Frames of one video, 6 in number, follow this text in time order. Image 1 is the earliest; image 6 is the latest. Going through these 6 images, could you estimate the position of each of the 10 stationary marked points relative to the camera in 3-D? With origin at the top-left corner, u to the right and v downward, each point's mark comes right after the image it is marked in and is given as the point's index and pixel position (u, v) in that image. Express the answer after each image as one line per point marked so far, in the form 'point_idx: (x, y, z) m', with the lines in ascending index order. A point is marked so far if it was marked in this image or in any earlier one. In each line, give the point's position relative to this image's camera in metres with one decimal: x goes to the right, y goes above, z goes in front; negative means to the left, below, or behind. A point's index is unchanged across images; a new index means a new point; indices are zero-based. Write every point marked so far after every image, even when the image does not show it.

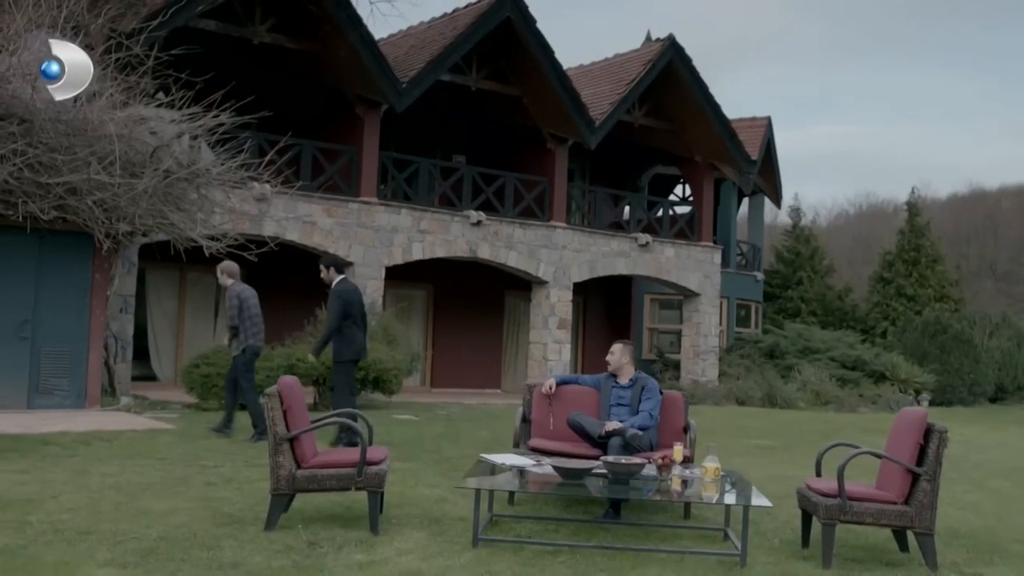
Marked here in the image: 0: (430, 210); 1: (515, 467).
0: (-1.2, +1.2, +15.5) m
1: (0.0, -1.0, +5.6) m
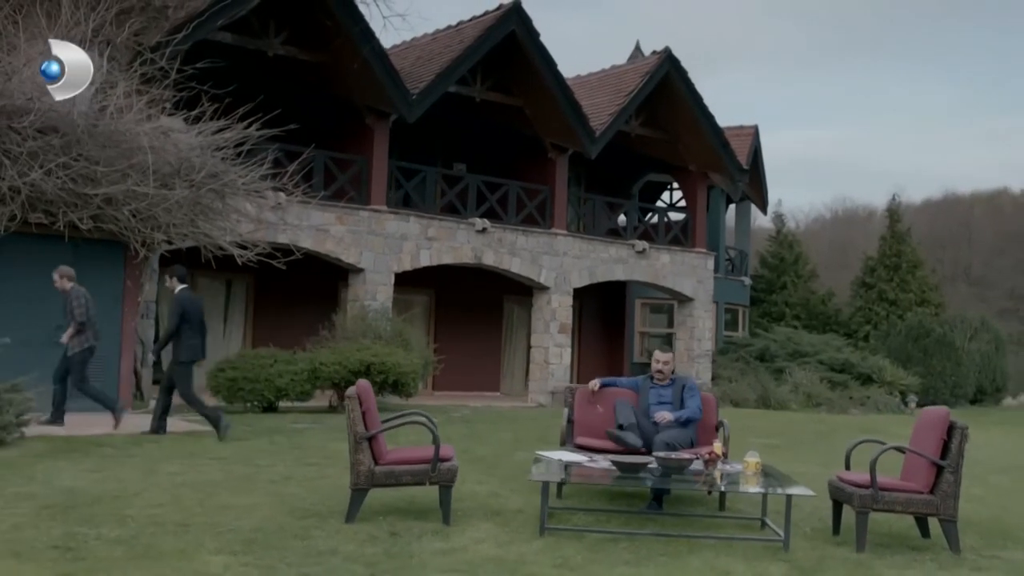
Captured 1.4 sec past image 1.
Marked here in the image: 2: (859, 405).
0: (-1.2, +1.1, +16.0) m
1: (+0.4, -1.0, +6.1) m
2: (+6.2, -2.1, +18.5) m
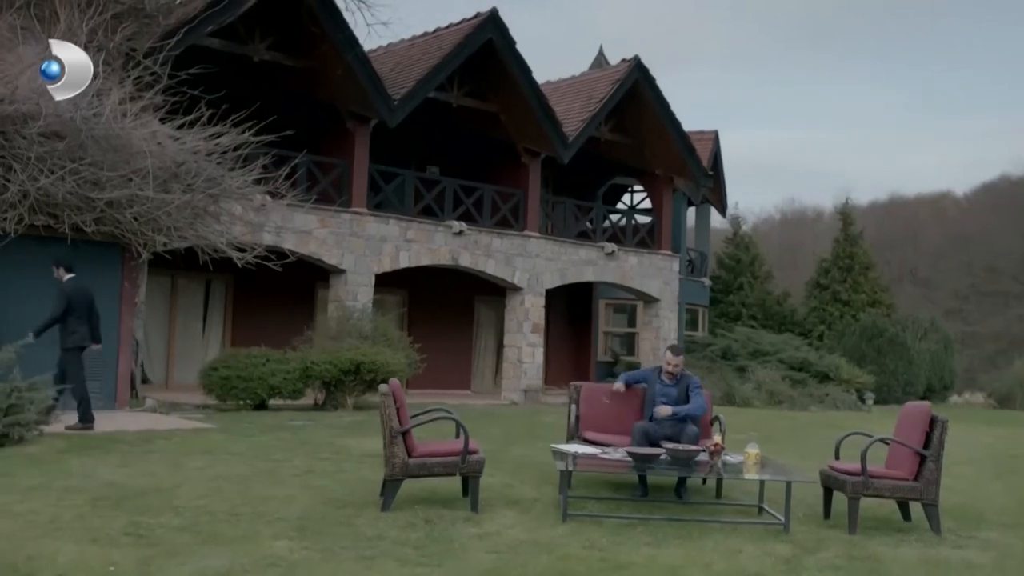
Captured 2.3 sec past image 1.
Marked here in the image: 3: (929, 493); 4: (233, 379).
0: (-1.5, +1.1, +16.4) m
1: (+0.5, -1.0, +6.6) m
2: (+5.7, -2.1, +19.2) m
3: (+2.4, -1.2, +6.0) m
4: (-3.2, -1.1, +11.9) m
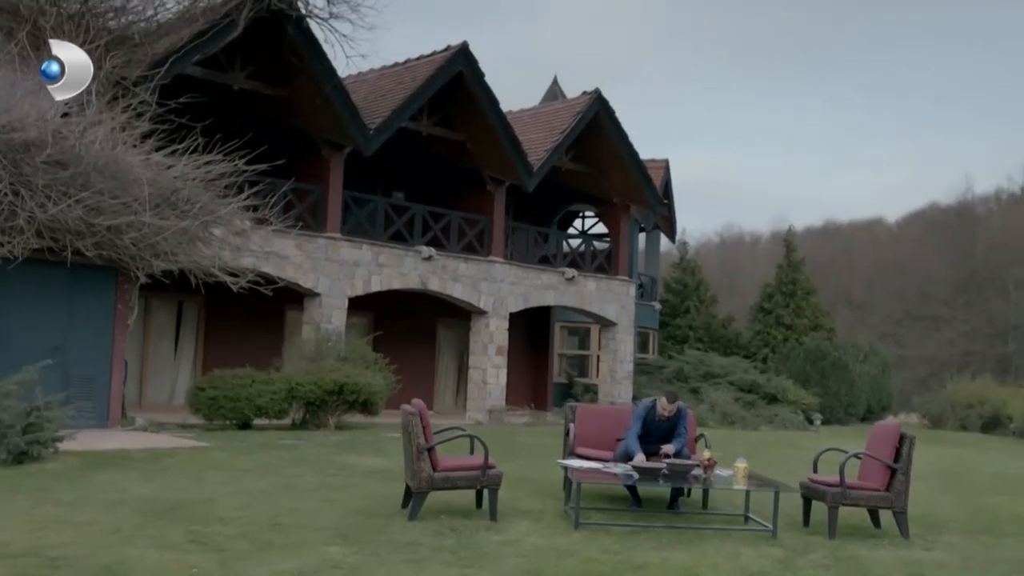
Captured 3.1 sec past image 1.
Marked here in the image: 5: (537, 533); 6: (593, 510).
0: (-2.0, +0.7, +16.9) m
1: (+0.5, -1.2, +7.2) m
2: (+5.0, -2.6, +20.1) m
3: (+2.5, -1.4, +6.7) m
4: (-3.5, -1.3, +12.3) m
5: (+0.1, -1.5, +6.4) m
6: (+0.6, -1.5, +7.1) m
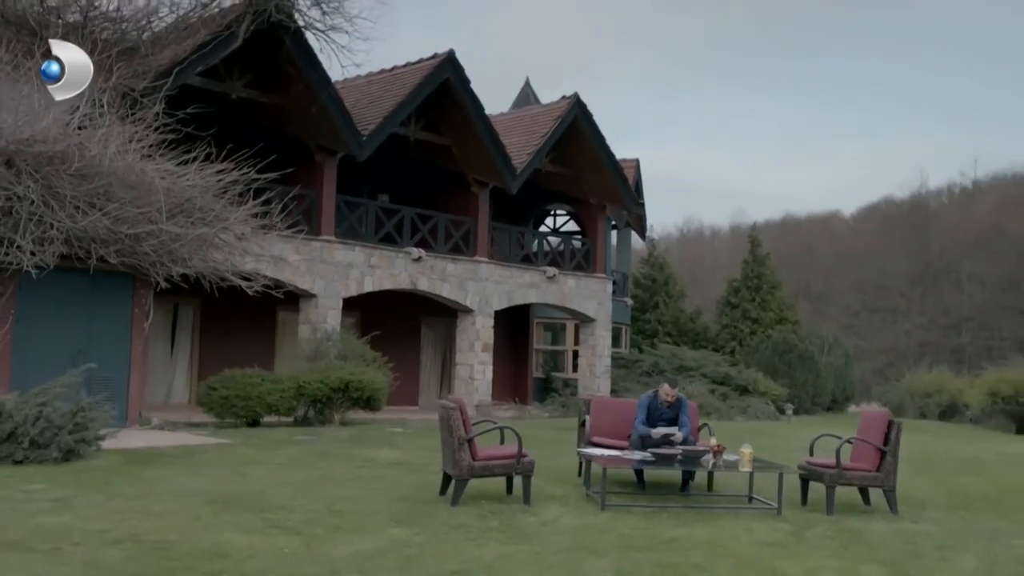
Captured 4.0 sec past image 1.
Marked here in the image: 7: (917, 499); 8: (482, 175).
0: (-2.2, +0.7, +17.5) m
1: (+0.7, -1.3, +7.9) m
2: (+4.7, -2.5, +21.0) m
3: (+2.7, -1.4, +7.5) m
4: (-3.5, -1.4, +12.9) m
5: (+0.4, -1.5, +7.0) m
6: (+0.8, -1.6, +7.8) m
7: (+3.3, -1.7, +8.4) m
8: (-0.6, +2.1, +19.1) m
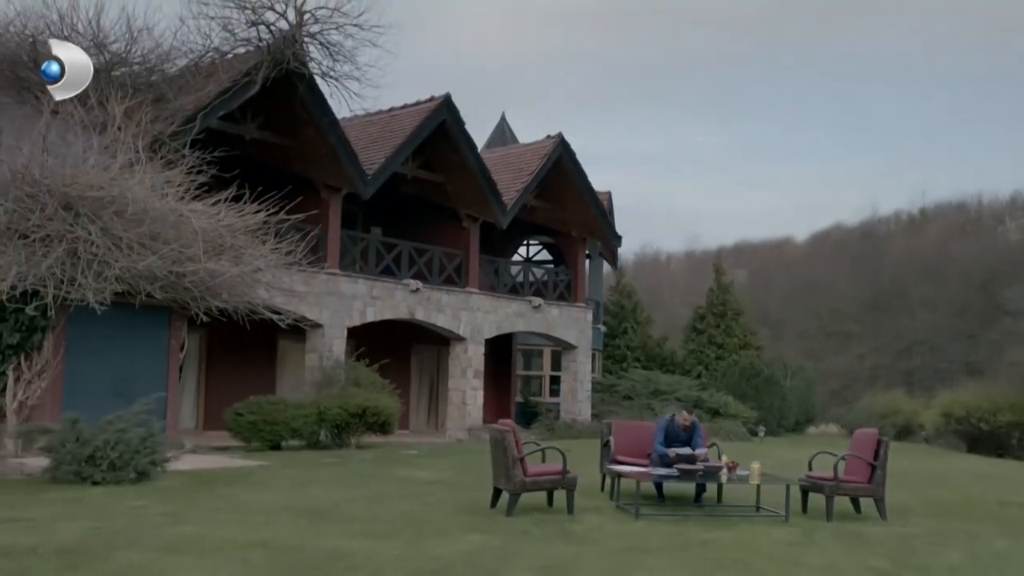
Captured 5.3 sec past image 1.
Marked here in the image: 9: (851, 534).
0: (-2.3, +0.2, +18.5) m
1: (+1.1, -1.6, +9.0) m
2: (+4.4, -3.1, +22.2) m
3: (+3.1, -1.7, +8.7) m
4: (-3.4, -1.8, +13.8) m
5: (+0.8, -1.8, +8.1) m
6: (+1.1, -1.9, +8.9) m
7: (+3.6, -2.0, +9.6) m
8: (-0.7, +1.5, +20.2) m
9: (+2.6, -1.9, +7.9) m
